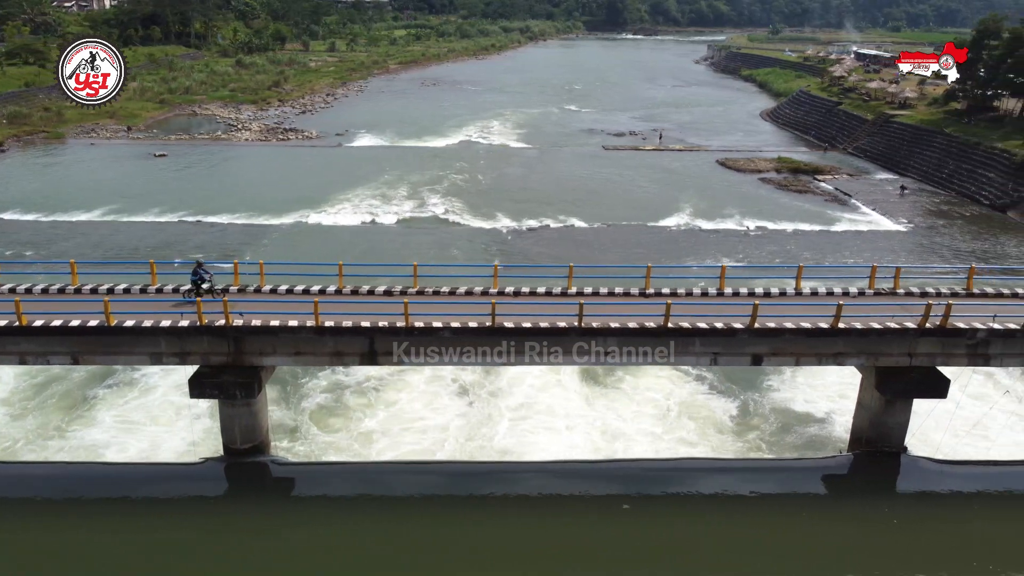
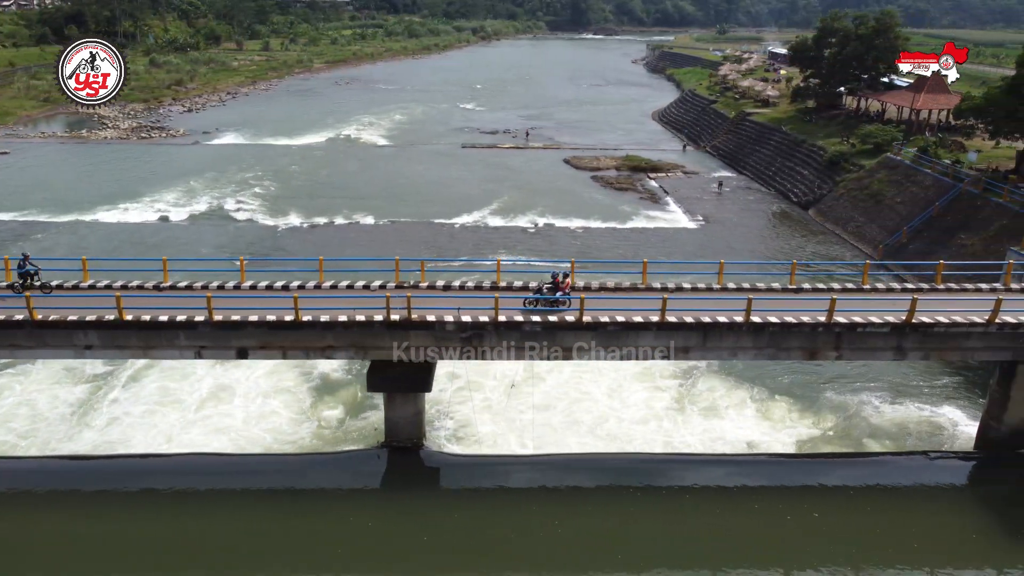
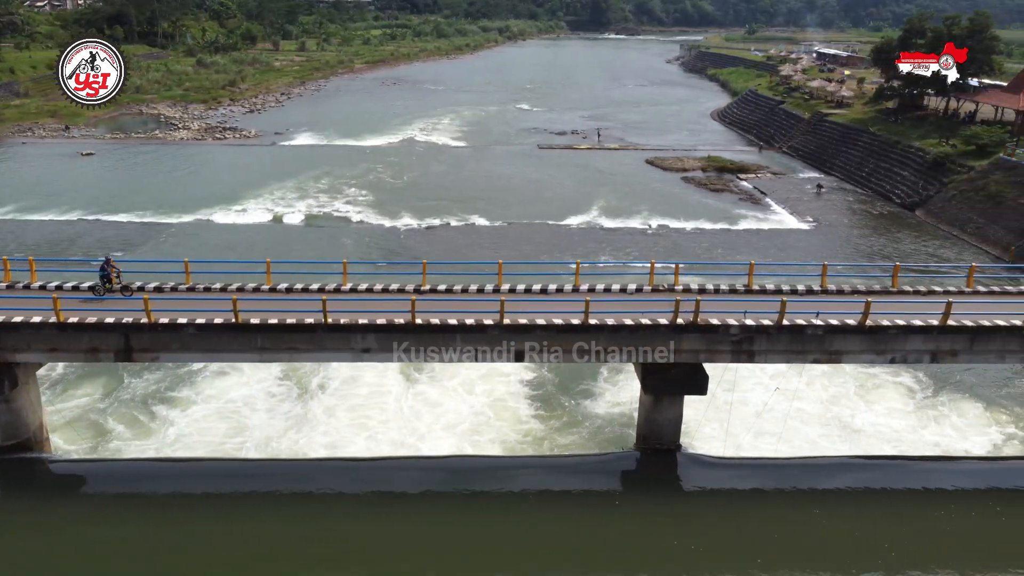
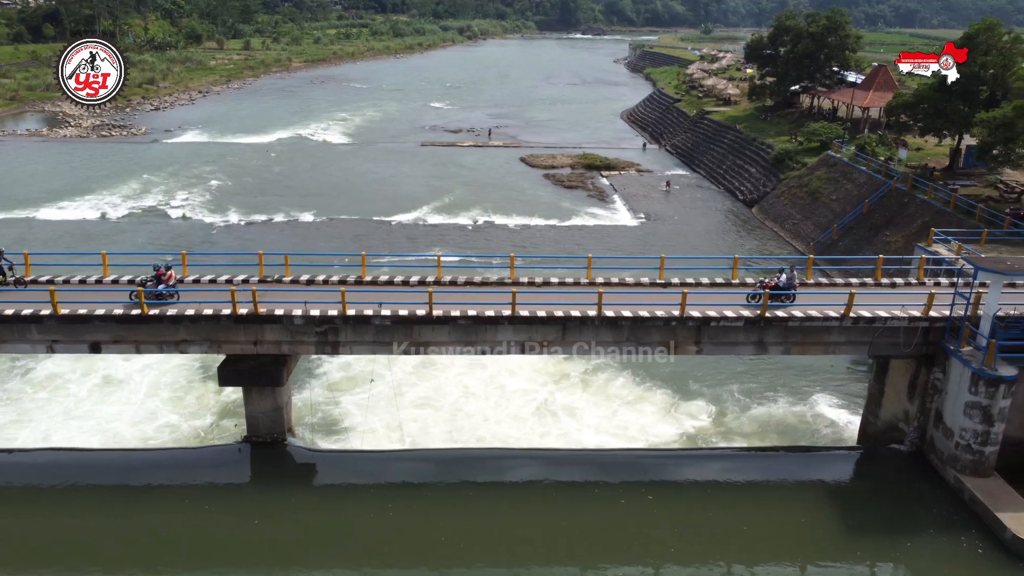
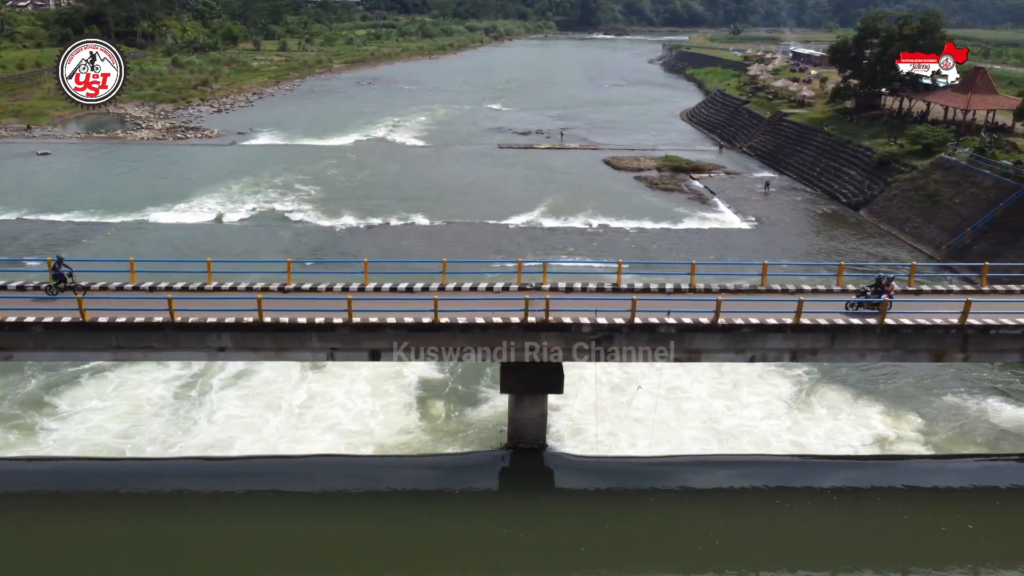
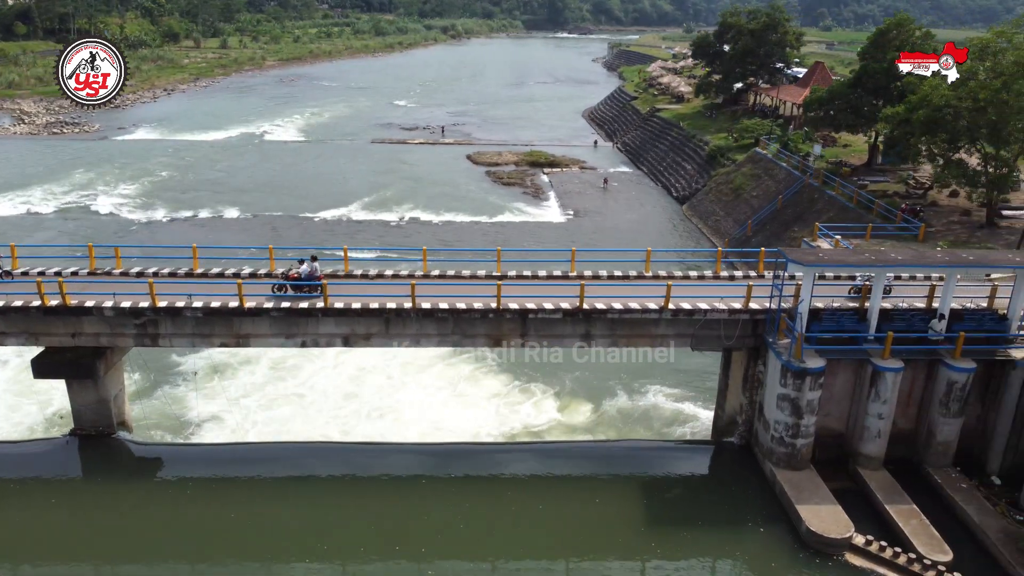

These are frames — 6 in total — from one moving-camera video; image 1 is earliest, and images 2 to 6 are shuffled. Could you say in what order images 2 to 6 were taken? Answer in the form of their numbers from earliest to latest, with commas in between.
3, 5, 2, 4, 6
